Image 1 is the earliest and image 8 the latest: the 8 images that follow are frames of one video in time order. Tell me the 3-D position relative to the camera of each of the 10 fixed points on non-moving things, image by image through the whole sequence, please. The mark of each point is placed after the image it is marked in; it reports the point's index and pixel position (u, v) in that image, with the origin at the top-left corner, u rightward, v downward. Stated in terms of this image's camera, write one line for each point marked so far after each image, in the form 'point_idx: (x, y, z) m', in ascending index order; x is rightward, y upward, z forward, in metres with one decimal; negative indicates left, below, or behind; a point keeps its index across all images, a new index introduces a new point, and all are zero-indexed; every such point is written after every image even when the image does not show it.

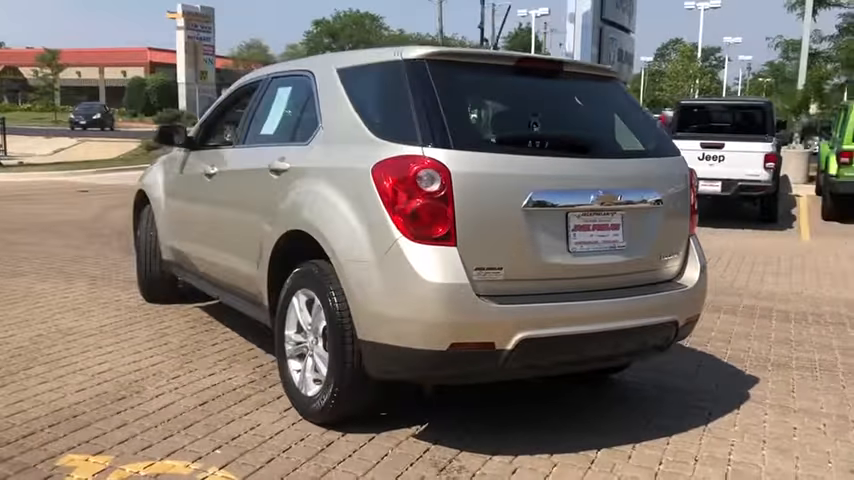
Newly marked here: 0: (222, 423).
0: (-1.1, -1.0, +4.4) m
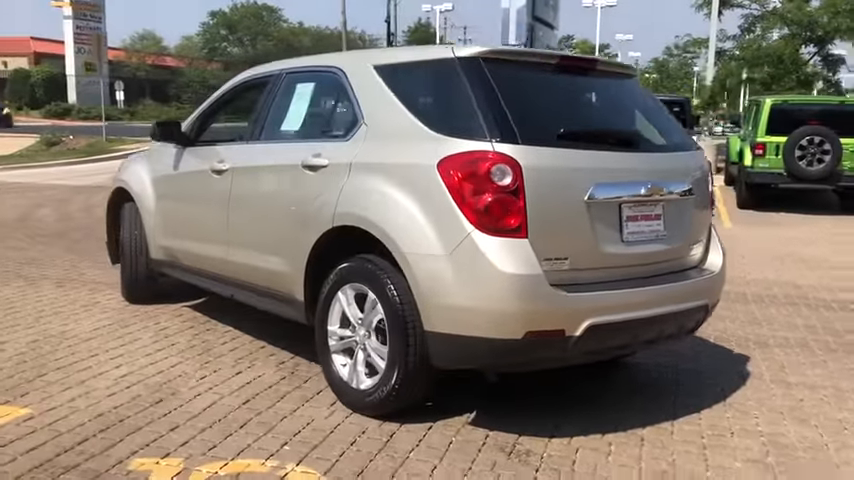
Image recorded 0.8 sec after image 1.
0: (-0.8, -1.0, +4.4) m
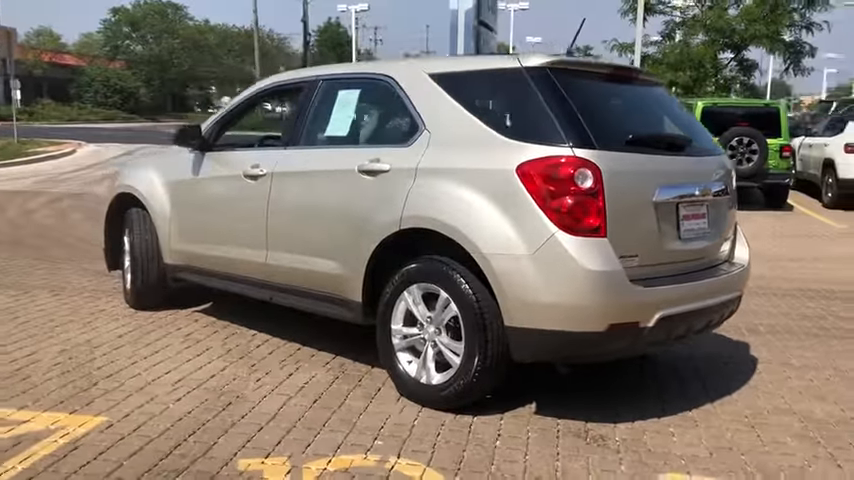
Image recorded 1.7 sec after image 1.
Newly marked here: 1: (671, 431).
0: (-0.4, -1.0, +4.6) m
1: (+1.4, -1.1, +4.6) m
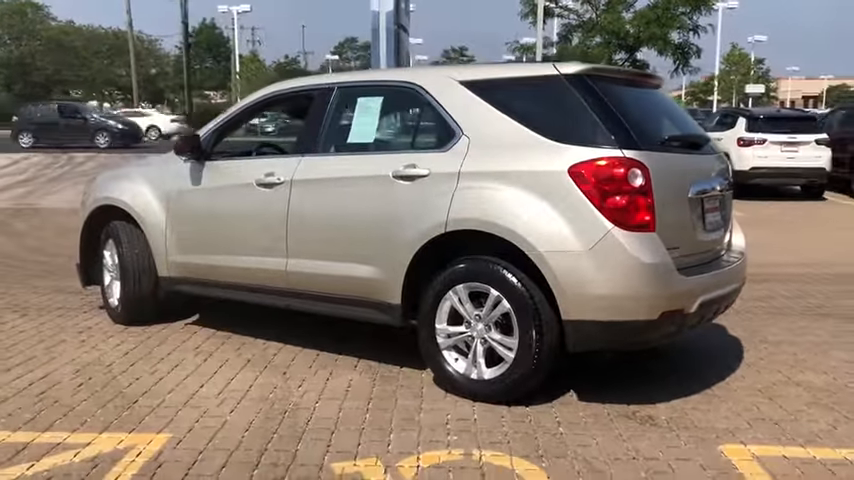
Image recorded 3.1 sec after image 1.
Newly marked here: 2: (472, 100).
0: (-0.1, -1.0, +4.7) m
1: (+1.7, -1.0, +5.0) m
2: (+0.3, +0.9, +5.1) m
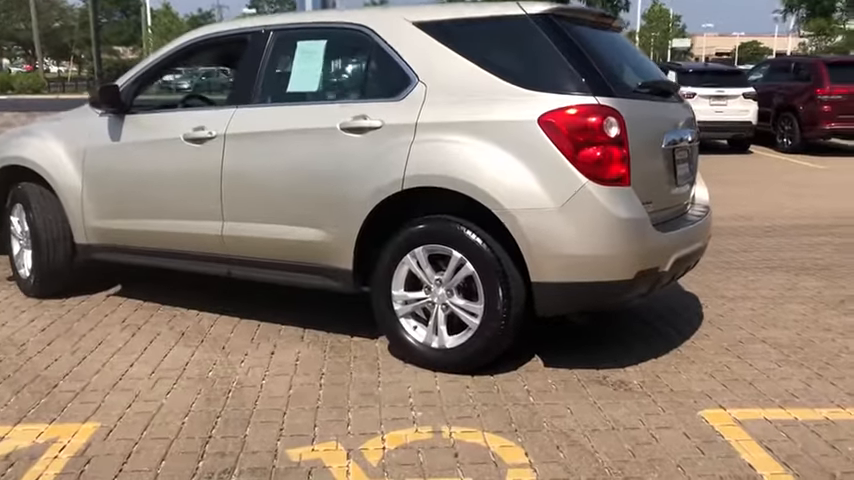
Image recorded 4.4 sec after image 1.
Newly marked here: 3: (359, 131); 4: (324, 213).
0: (-0.3, -0.8, +4.3) m
1: (+1.5, -0.8, +4.7) m
2: (0.0, +1.1, +4.6) m
3: (-0.4, +0.6, +4.7) m
4: (-0.6, +0.2, +4.8) m
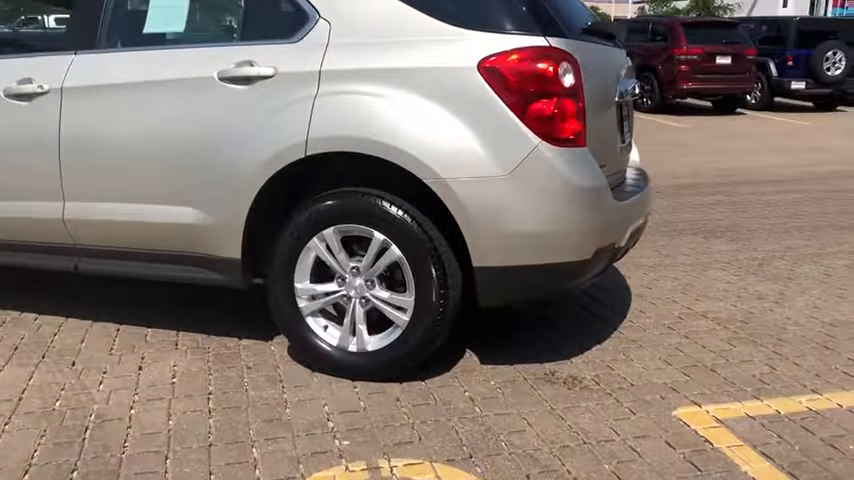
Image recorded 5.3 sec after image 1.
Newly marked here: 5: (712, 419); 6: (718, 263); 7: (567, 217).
0: (-0.6, -0.7, +3.4) m
1: (+1.0, -0.6, +4.1) m
2: (-0.5, +1.2, +3.7) m
3: (-0.8, +0.7, +3.6) m
4: (-1.1, +0.2, +3.8) m
5: (+1.2, -0.8, +3.4) m
6: (+2.2, -0.2, +6.1) m
7: (+0.6, +0.1, +3.5) m
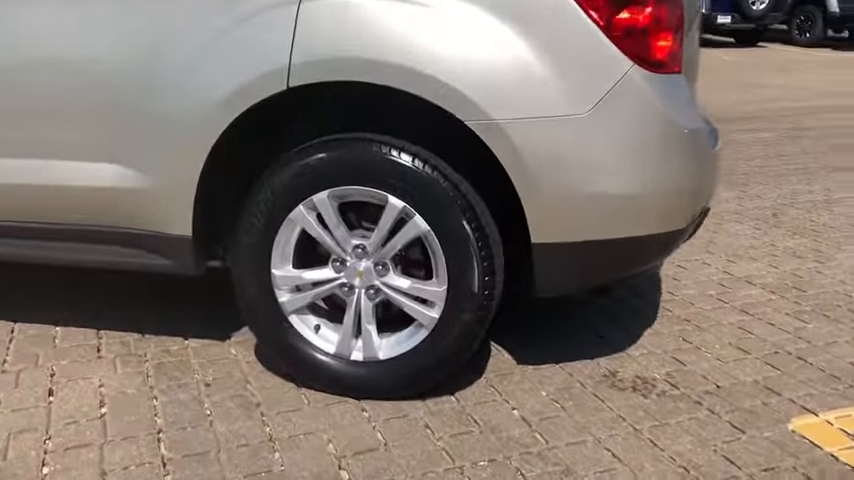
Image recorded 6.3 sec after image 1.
0: (-0.5, -0.7, +2.4) m
1: (+1.1, -0.4, +3.3) m
2: (-0.4, +1.3, +2.5) m
3: (-0.7, +0.8, +2.5) m
4: (-1.0, +0.3, +2.6) m
5: (+1.4, -0.6, +2.6) m
6: (+2.0, +0.2, +5.4) m
7: (+0.7, +0.2, +2.5) m
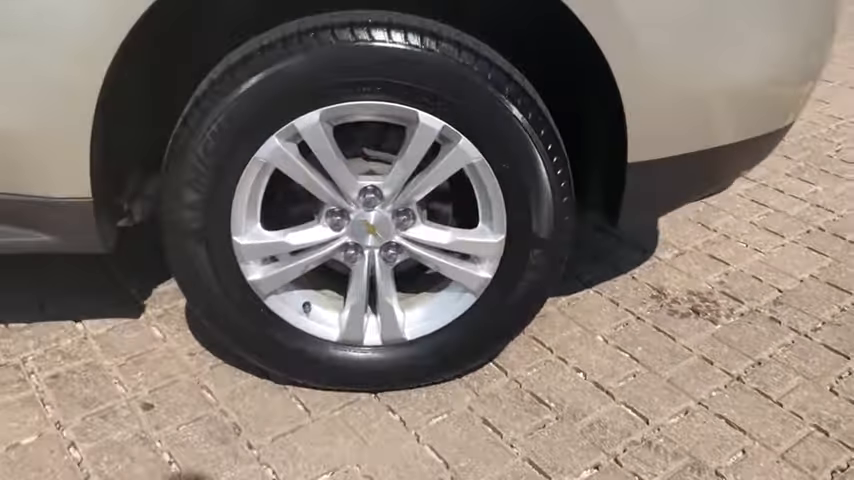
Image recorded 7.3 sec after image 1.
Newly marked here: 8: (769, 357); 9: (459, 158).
0: (-0.2, -0.6, +1.6) m
1: (+1.0, 0.0, +2.7) m
2: (-0.3, +1.4, +1.2) m
3: (-0.6, +0.8, +1.3) m
4: (-0.9, +0.4, +1.4) m
5: (+1.5, -0.3, +2.2) m
6: (+1.3, +1.2, +4.8) m
7: (+0.8, +0.4, +1.8) m
8: (+0.9, -0.3, +2.1) m
9: (+0.1, +0.2, +1.7) m
